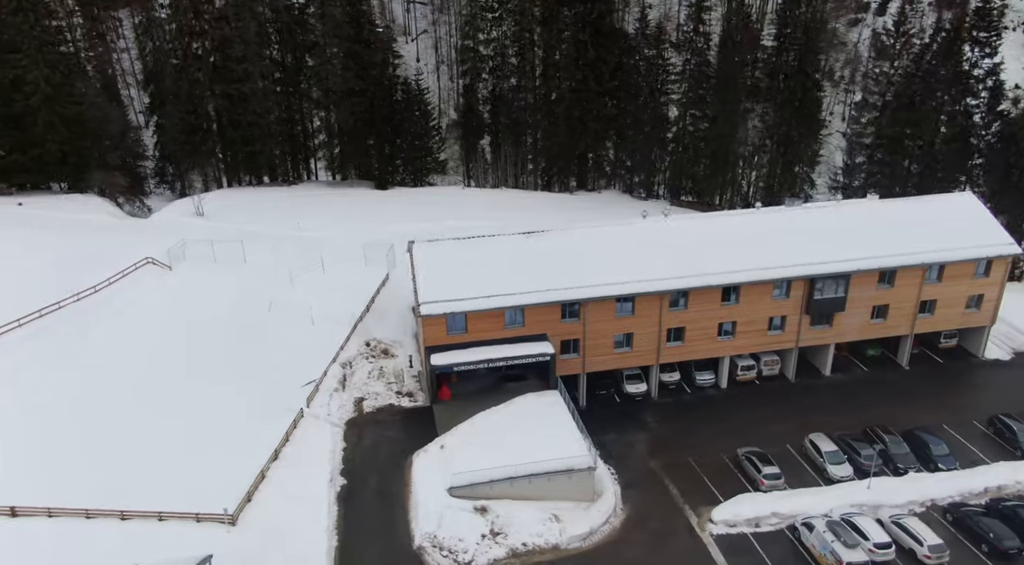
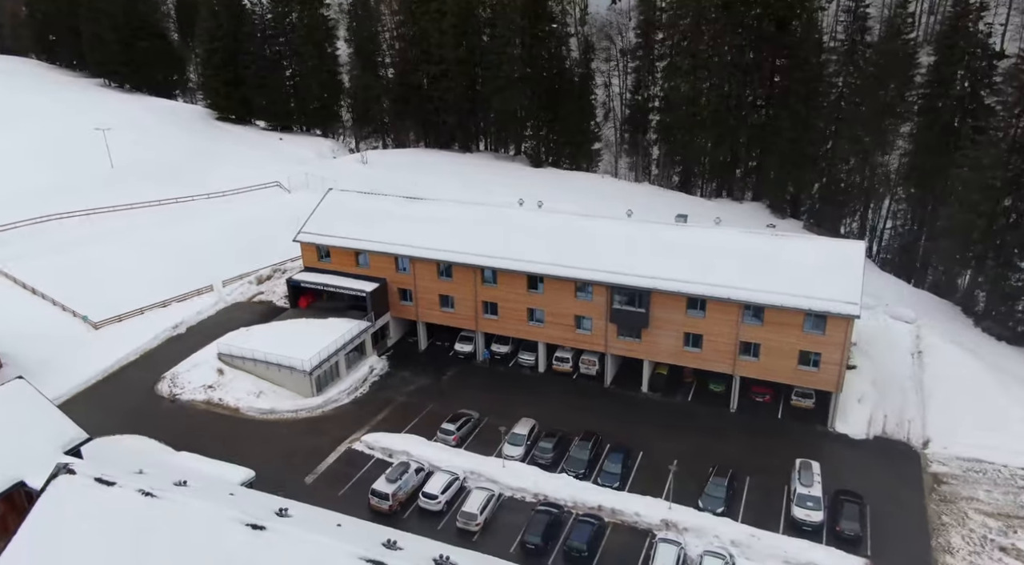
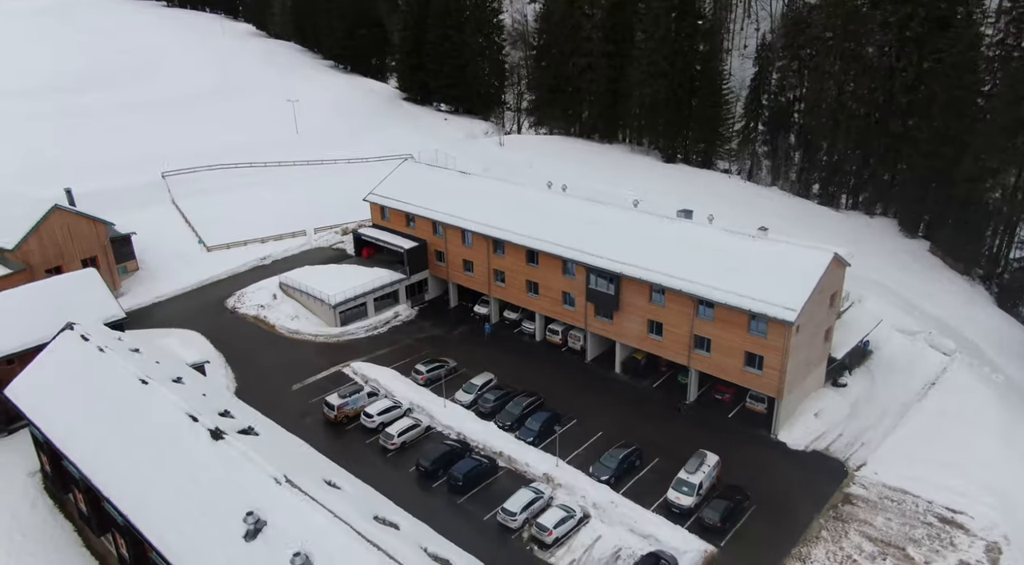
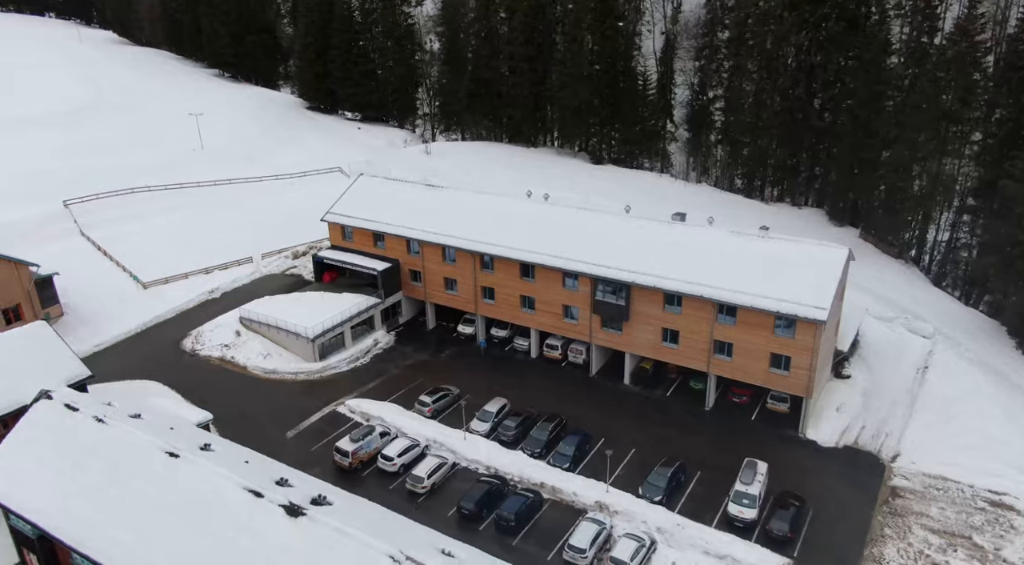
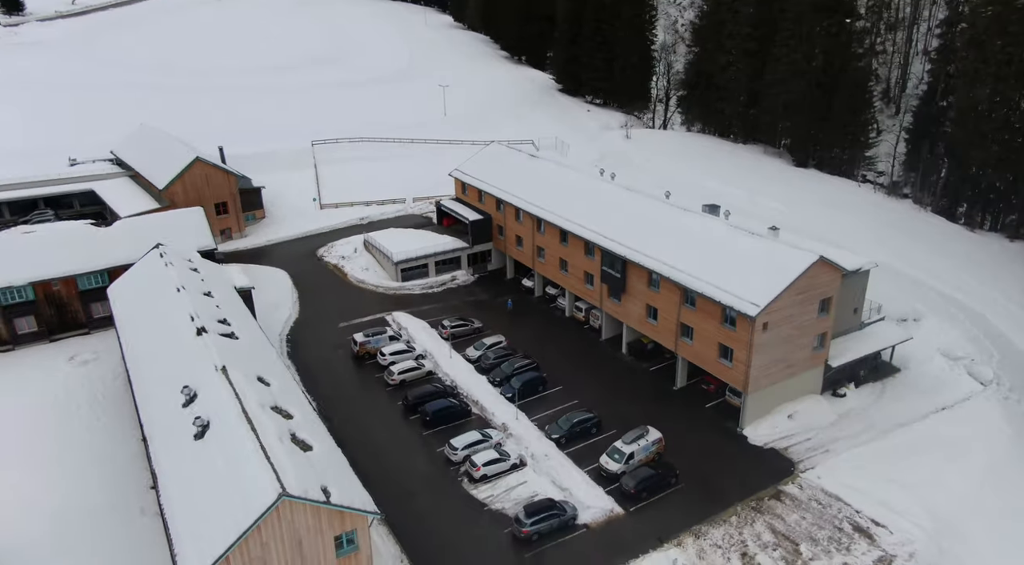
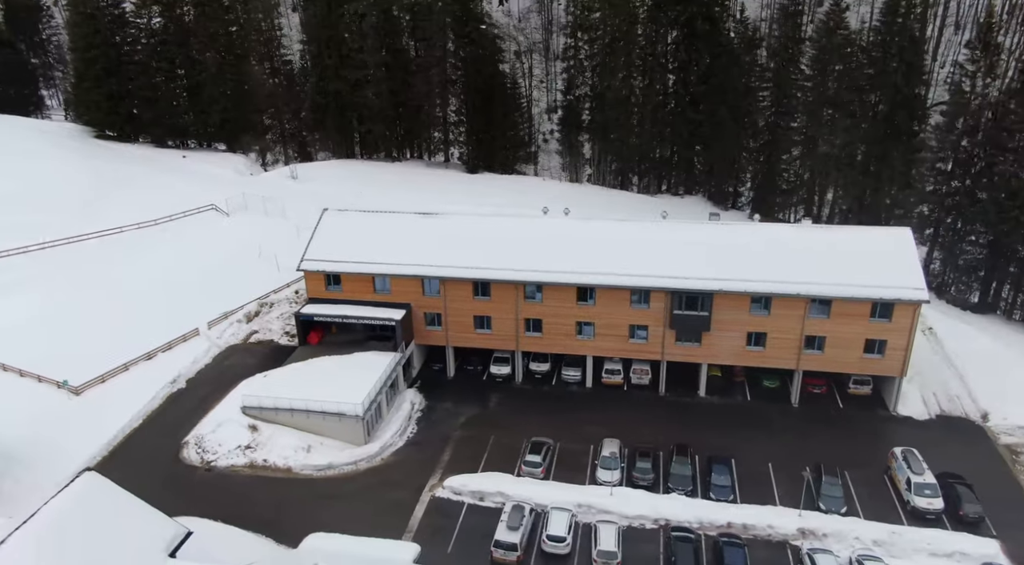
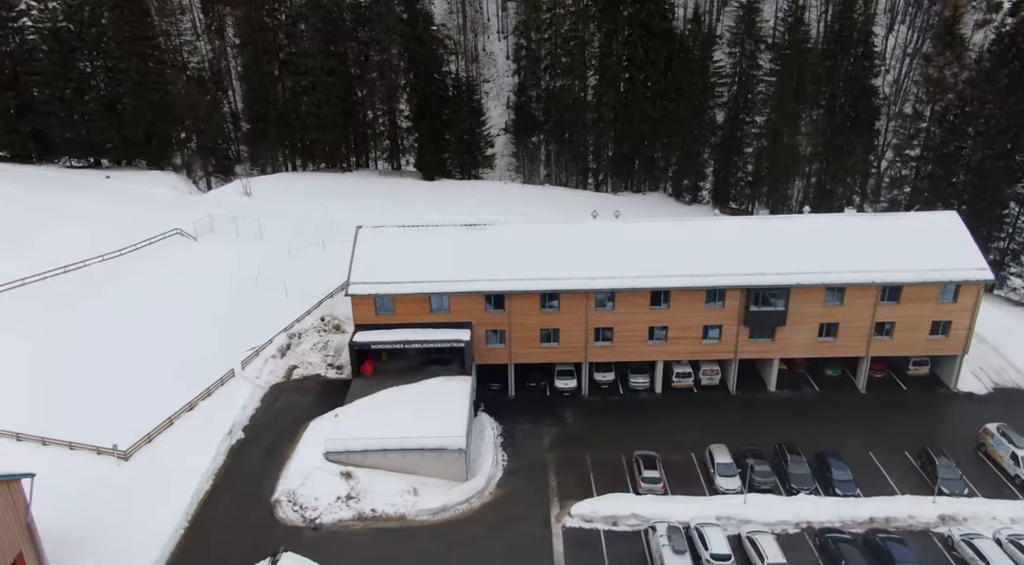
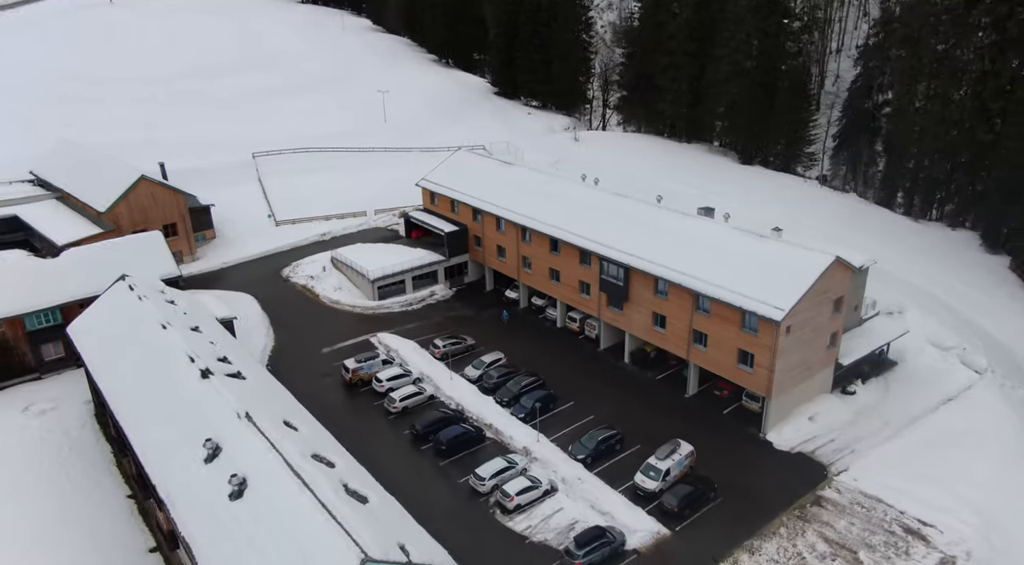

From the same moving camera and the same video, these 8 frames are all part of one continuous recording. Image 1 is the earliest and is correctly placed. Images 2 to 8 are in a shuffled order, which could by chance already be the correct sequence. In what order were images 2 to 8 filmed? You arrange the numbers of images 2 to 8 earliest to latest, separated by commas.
7, 6, 2, 4, 3, 8, 5
